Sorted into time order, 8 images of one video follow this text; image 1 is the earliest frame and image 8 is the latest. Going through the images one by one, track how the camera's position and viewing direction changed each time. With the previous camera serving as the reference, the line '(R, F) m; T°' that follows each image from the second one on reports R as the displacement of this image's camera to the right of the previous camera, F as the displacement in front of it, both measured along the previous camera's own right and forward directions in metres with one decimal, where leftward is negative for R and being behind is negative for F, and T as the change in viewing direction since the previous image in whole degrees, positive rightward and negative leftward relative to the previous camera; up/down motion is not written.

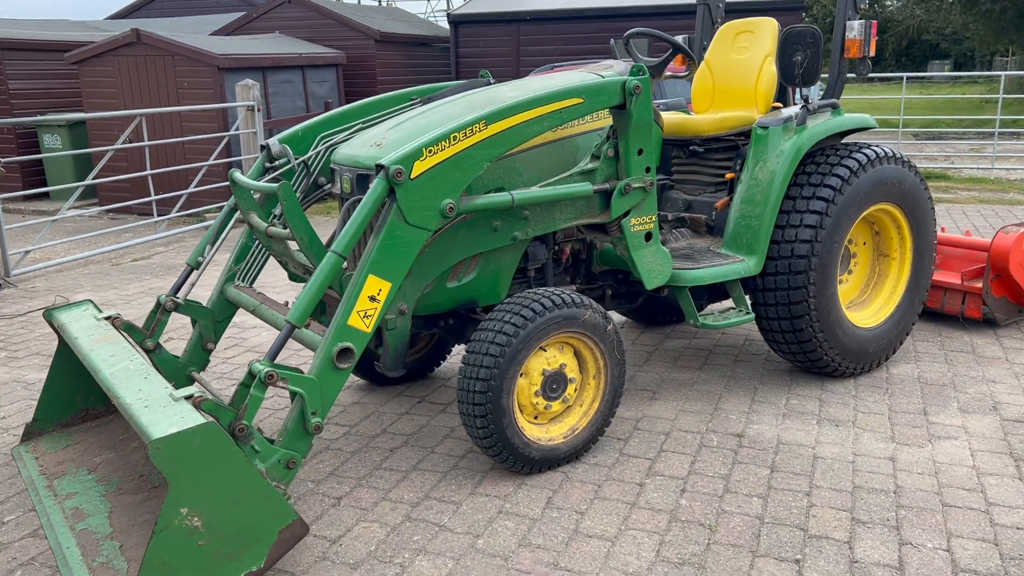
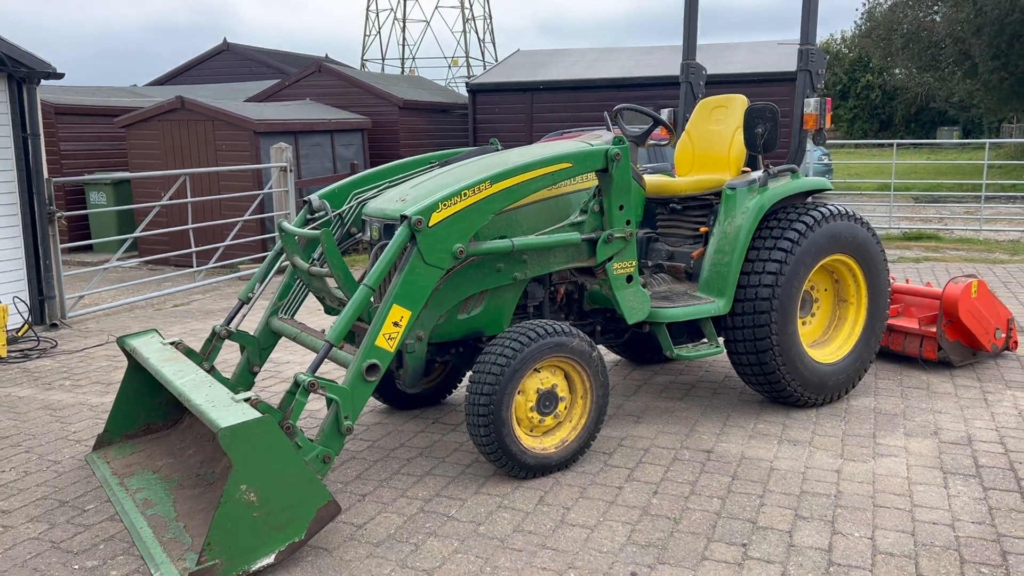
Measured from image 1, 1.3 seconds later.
(+0.1, -0.6) m; -1°
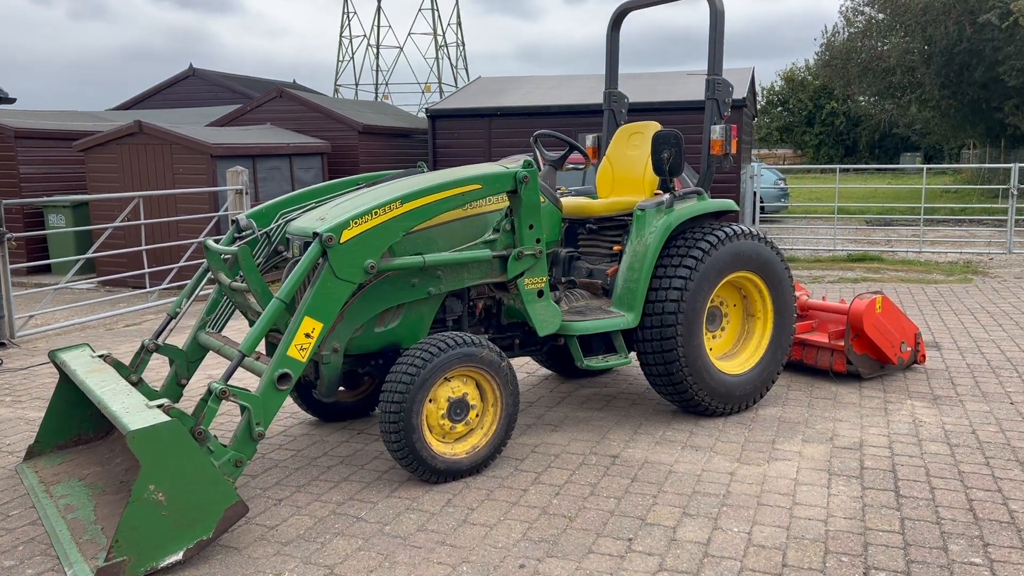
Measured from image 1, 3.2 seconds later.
(+0.3, -0.2) m; +1°
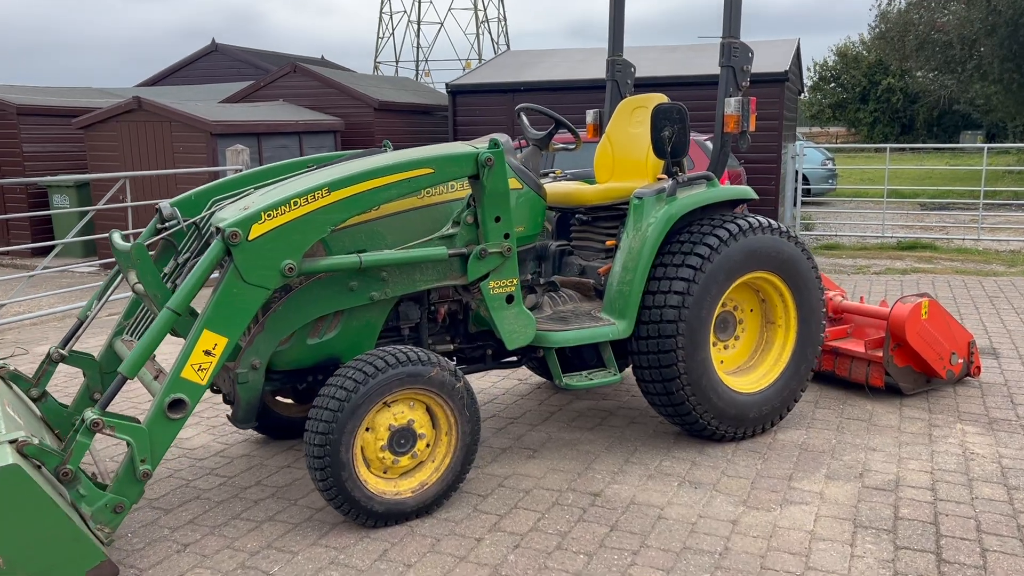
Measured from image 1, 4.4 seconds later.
(+0.4, +0.7) m; -3°
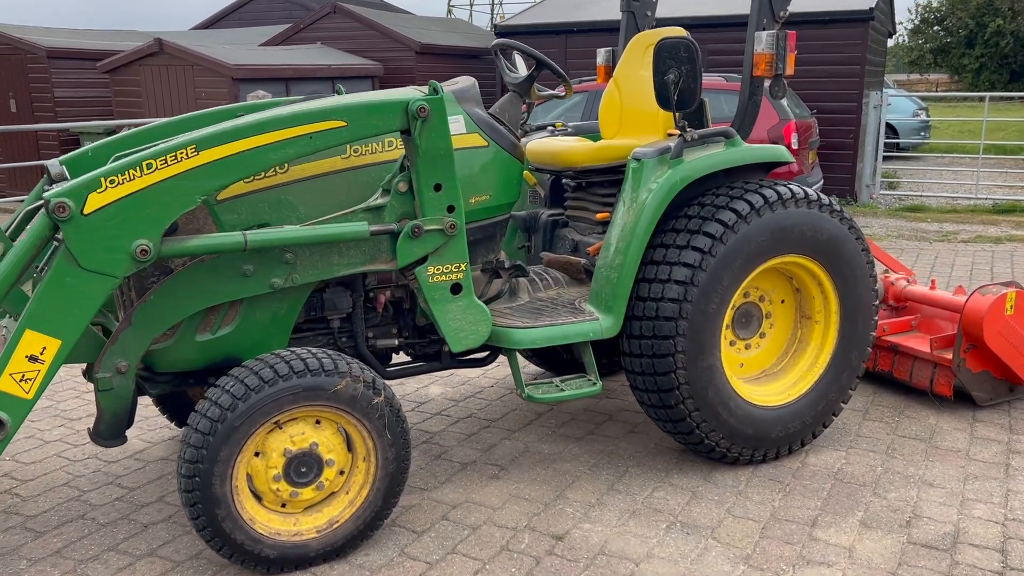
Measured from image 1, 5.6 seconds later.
(+0.5, +0.8) m; -5°
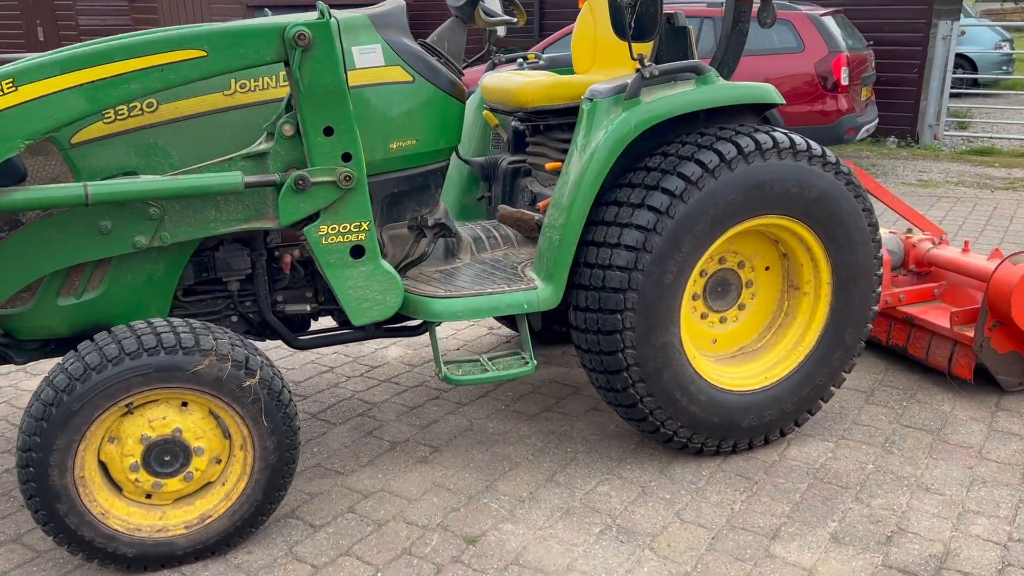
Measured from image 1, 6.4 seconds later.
(+0.5, +0.5) m; -4°
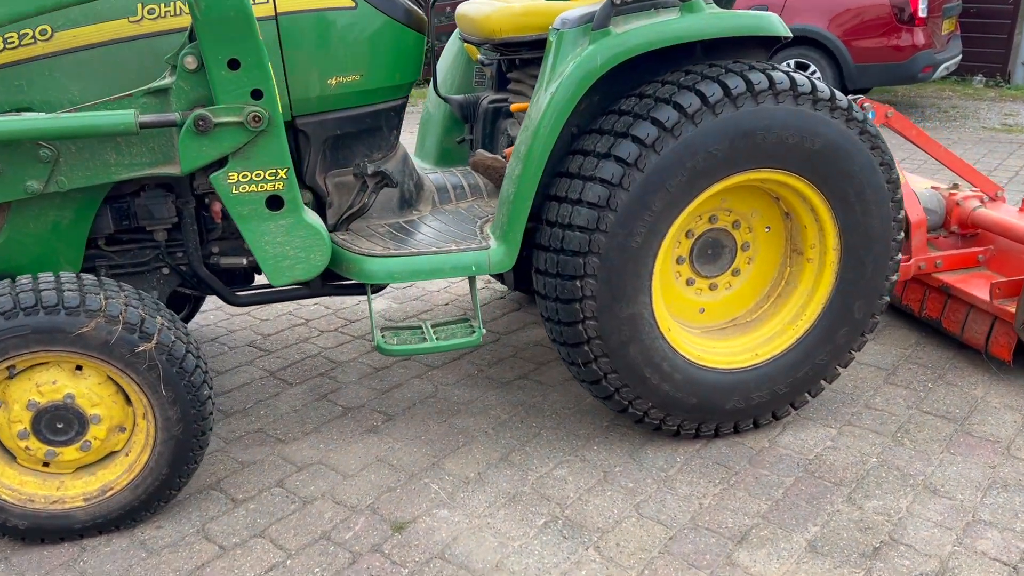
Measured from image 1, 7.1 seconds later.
(+0.4, +0.3) m; -5°
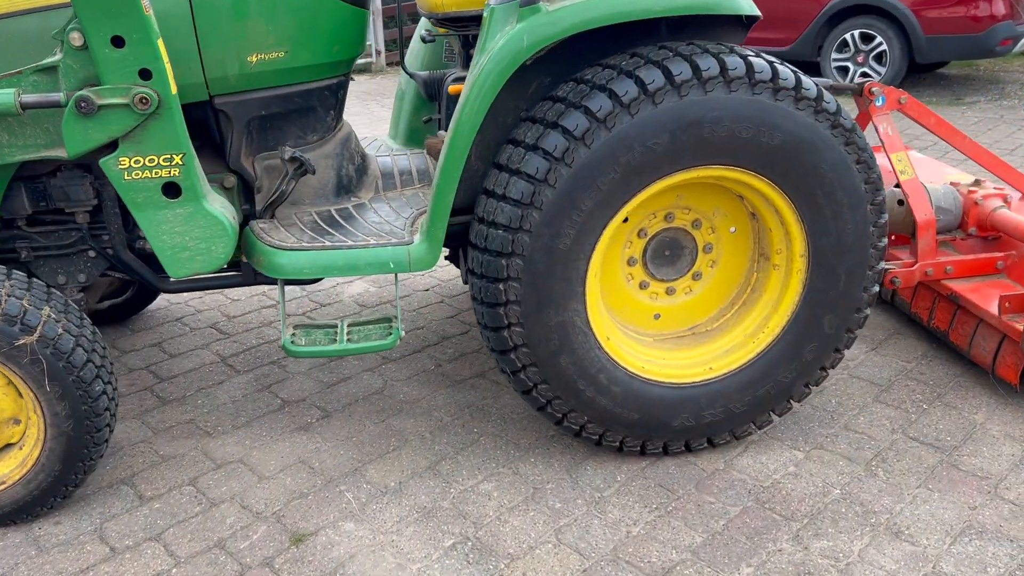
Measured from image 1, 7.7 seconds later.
(+0.4, +0.2) m; -5°
